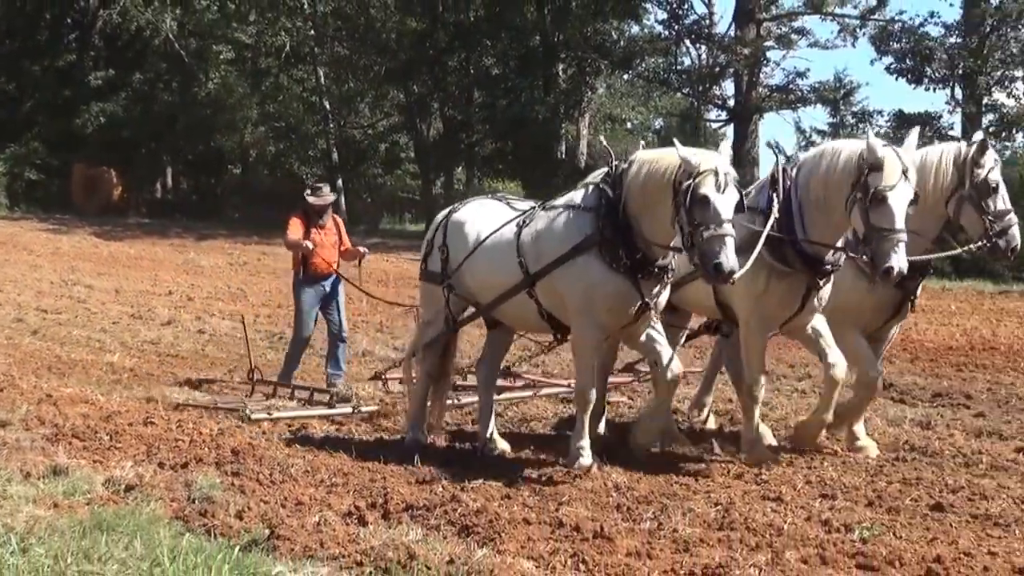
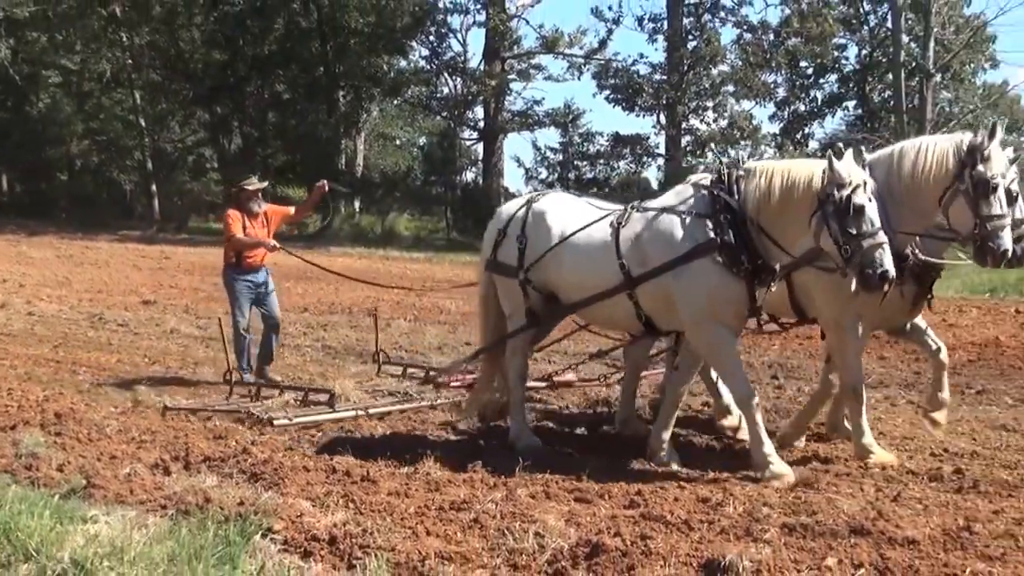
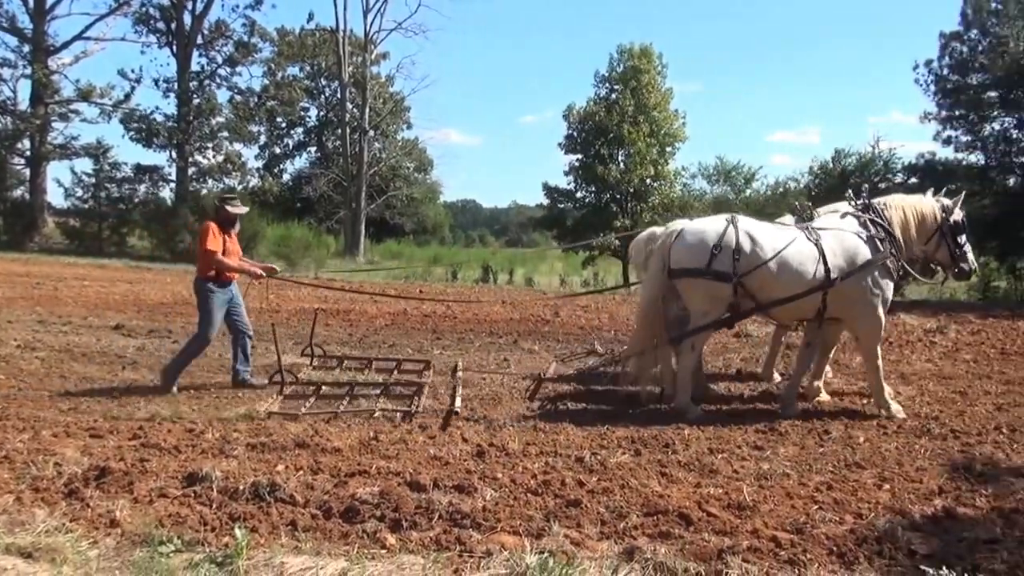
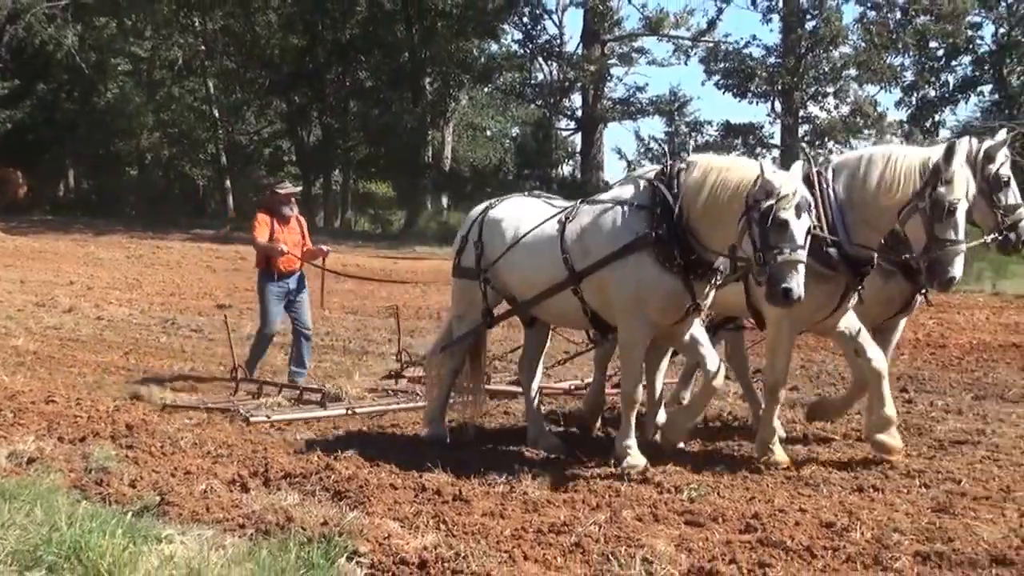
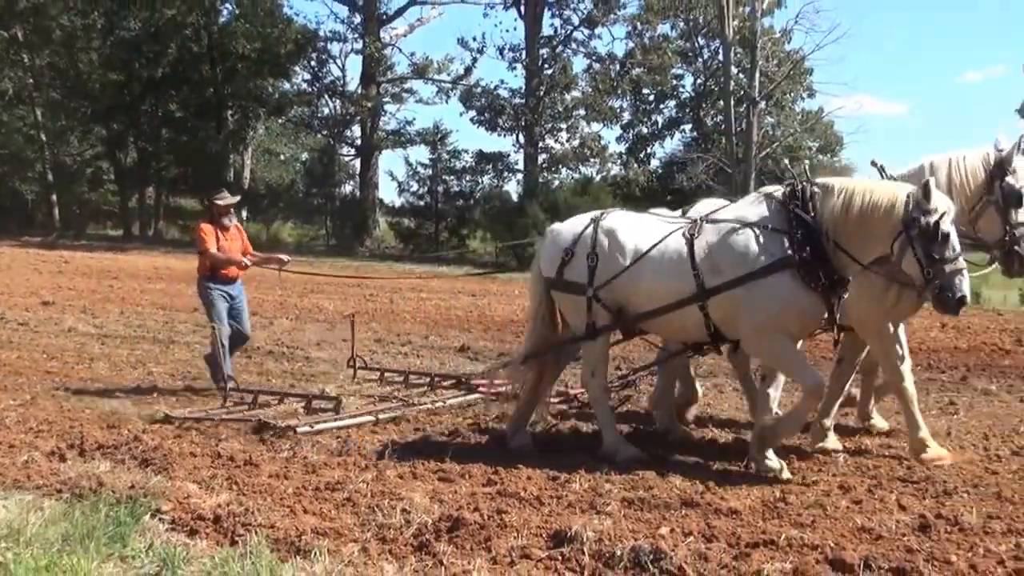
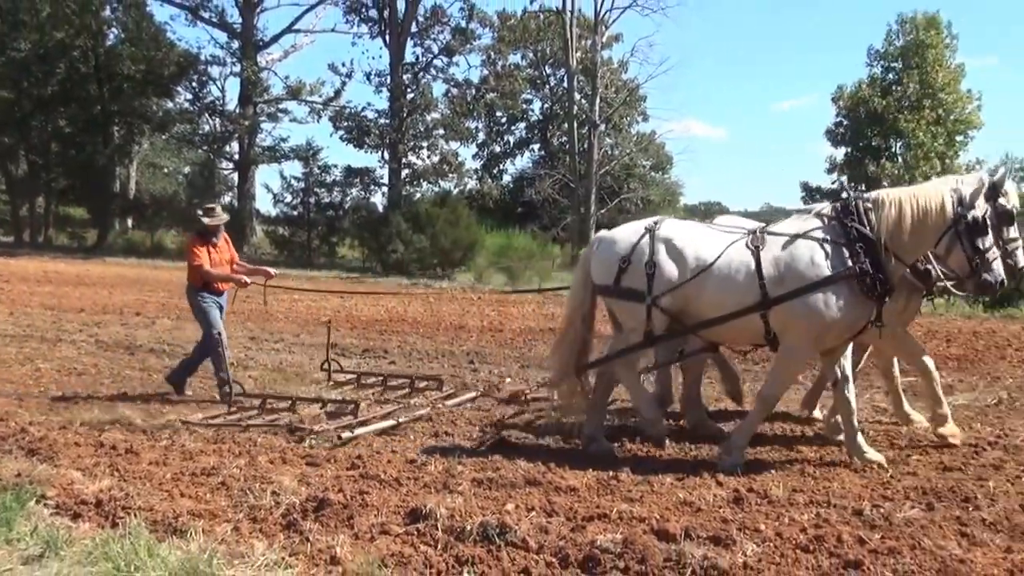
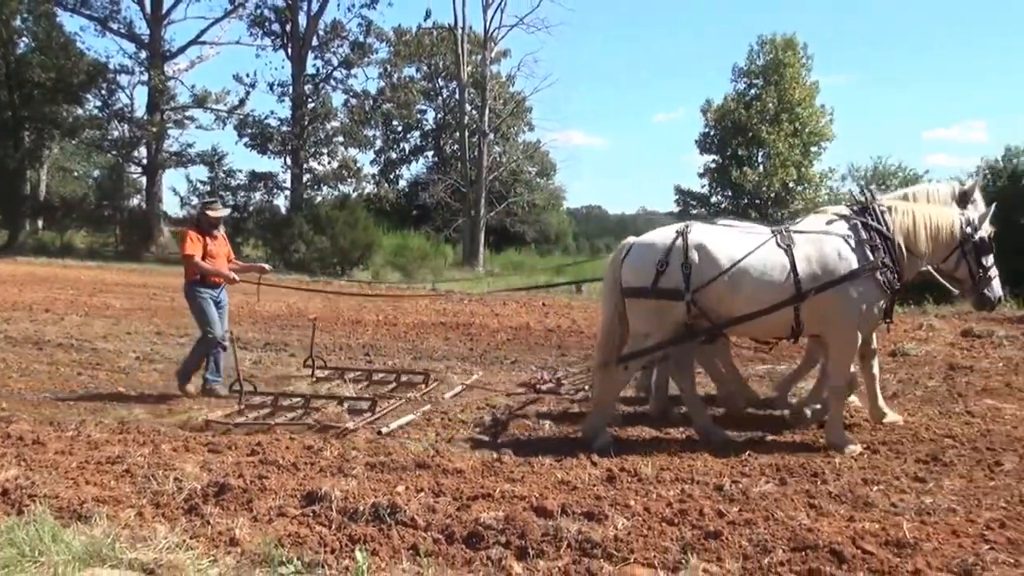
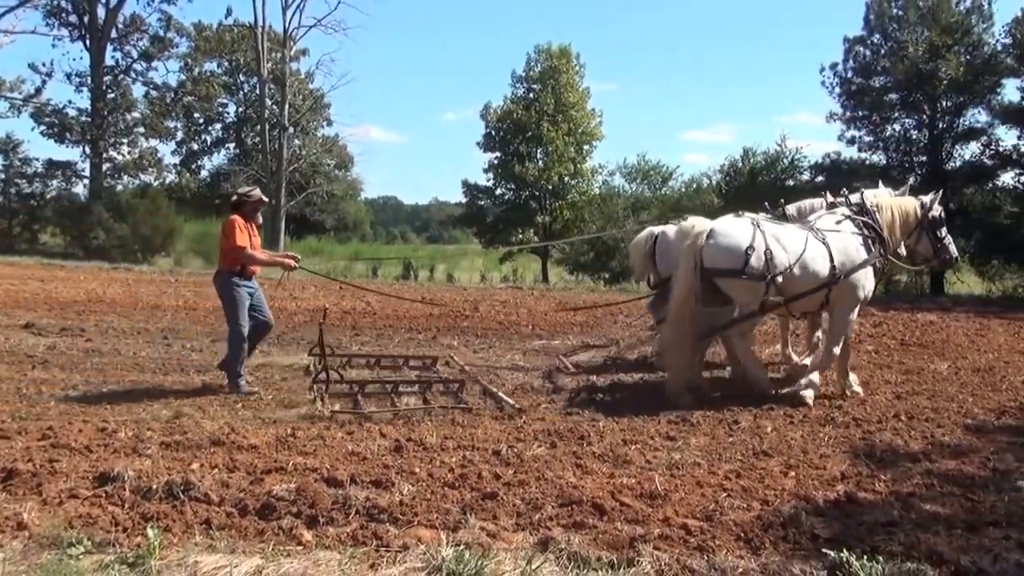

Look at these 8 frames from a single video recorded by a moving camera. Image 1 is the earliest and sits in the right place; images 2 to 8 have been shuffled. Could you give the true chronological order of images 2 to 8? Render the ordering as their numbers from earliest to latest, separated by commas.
4, 2, 5, 6, 7, 3, 8
